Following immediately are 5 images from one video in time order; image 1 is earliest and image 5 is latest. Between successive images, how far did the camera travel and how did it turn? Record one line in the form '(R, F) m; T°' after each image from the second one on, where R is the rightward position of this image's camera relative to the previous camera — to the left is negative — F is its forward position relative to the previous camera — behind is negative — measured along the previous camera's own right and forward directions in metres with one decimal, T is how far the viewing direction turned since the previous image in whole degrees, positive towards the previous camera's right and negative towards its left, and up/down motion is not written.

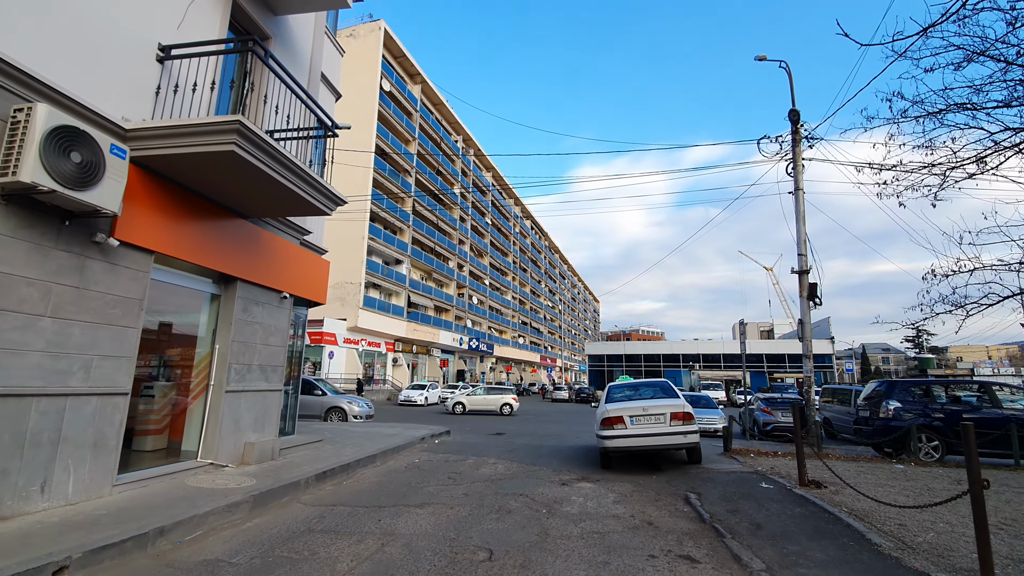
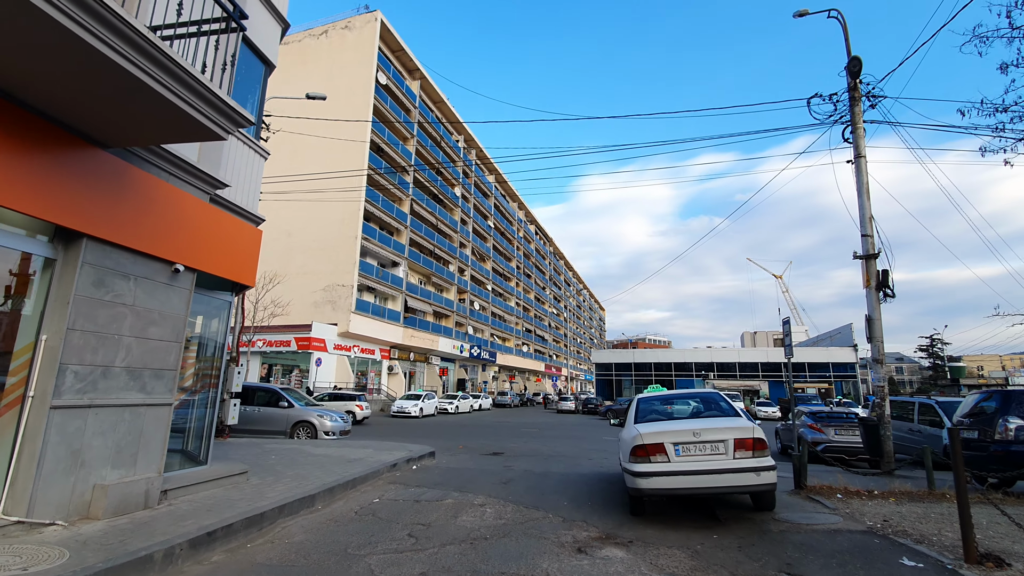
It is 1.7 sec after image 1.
(+0.1, +2.4) m; -1°
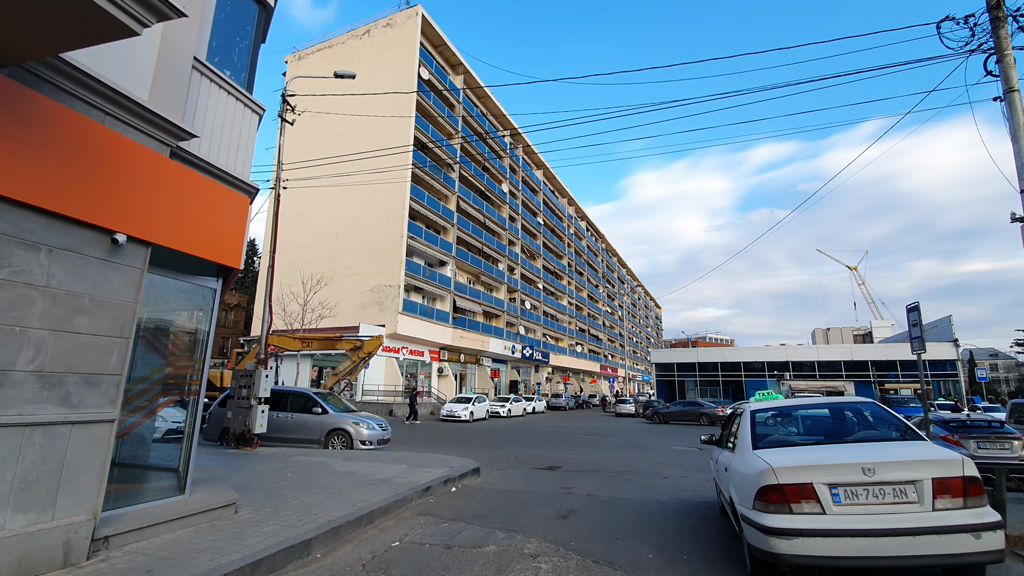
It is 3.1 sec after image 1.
(0.0, +1.7) m; -6°
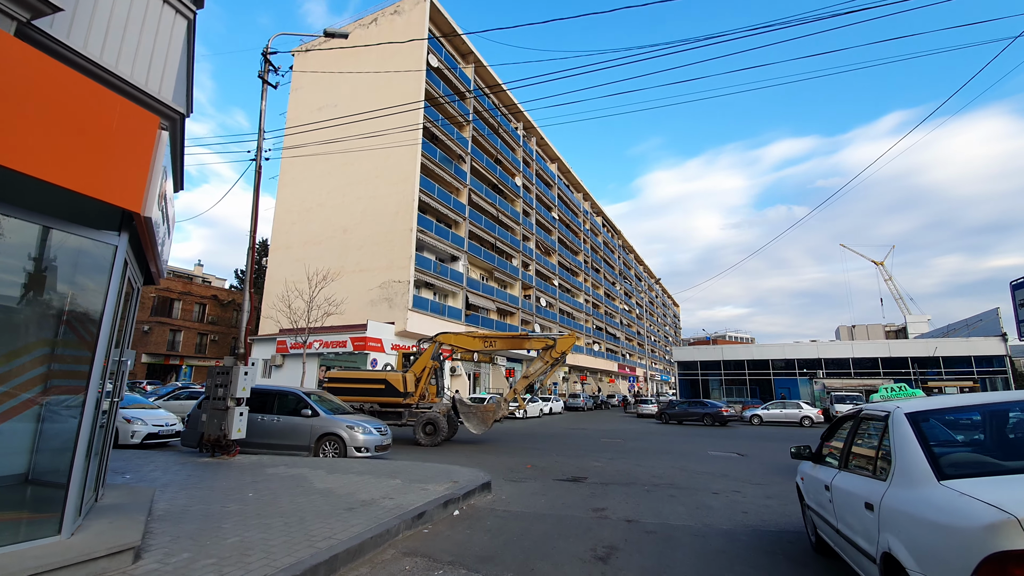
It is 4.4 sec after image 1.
(0.0, +1.6) m; -2°
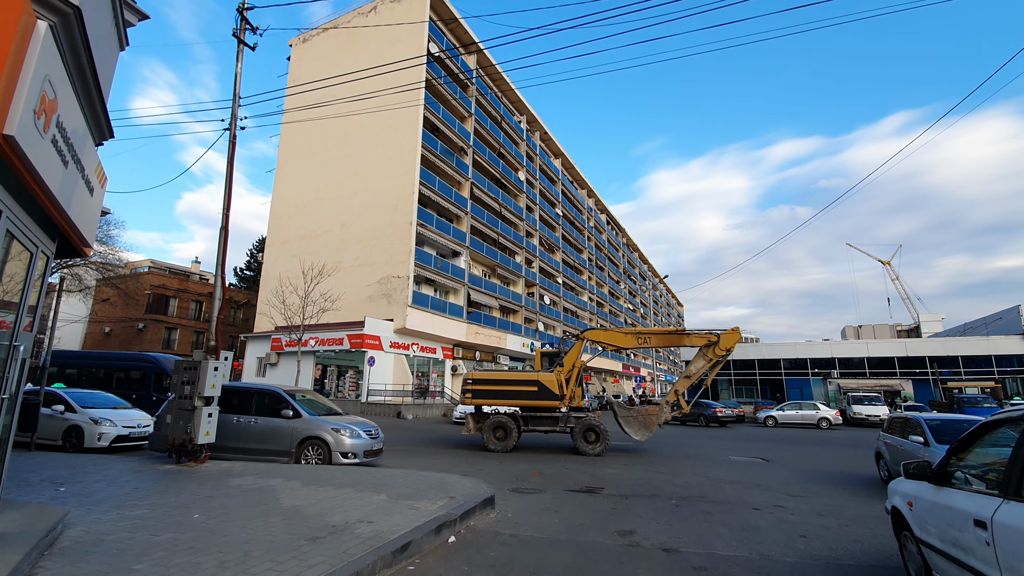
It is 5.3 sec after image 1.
(-0.1, +1.2) m; 0°
